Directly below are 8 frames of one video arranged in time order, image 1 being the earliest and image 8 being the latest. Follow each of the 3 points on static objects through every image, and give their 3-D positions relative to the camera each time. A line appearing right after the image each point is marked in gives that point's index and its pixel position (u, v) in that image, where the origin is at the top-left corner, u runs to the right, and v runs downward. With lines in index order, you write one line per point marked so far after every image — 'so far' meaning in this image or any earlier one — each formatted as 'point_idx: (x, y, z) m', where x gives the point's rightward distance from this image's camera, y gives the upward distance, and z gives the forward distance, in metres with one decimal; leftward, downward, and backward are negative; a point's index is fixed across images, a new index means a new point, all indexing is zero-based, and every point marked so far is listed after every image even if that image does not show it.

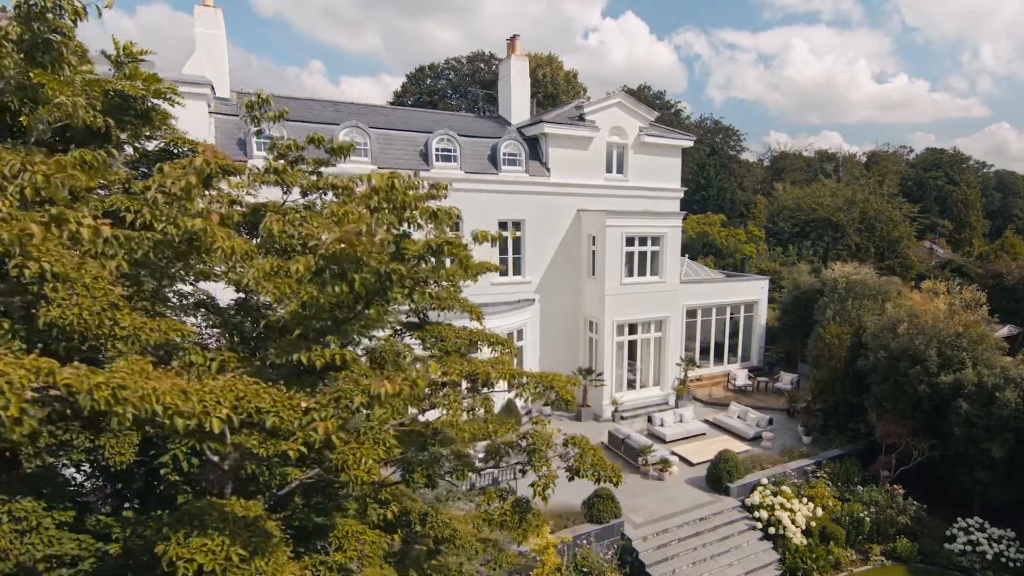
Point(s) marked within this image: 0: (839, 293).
0: (+12.7, -0.2, +19.3) m
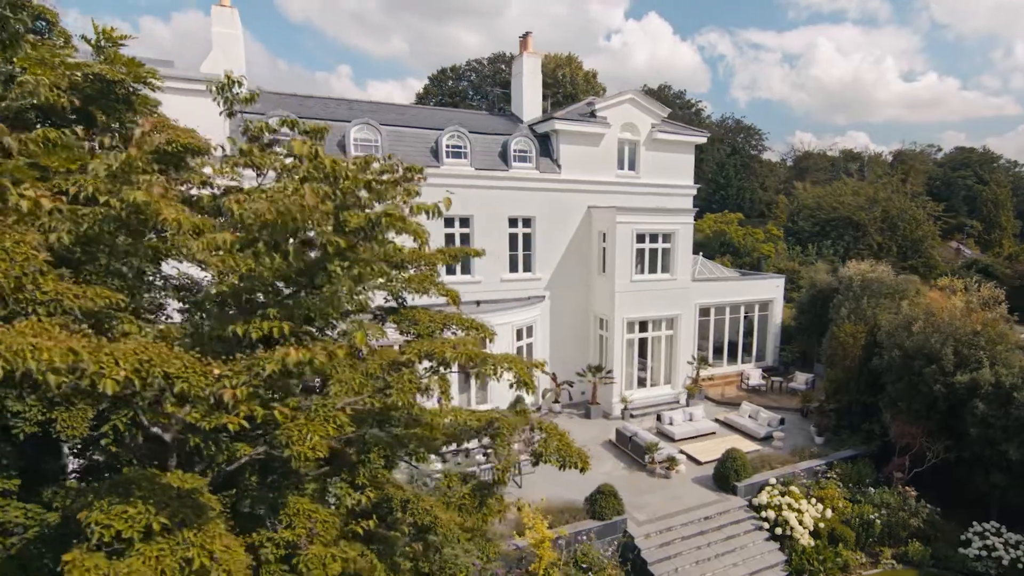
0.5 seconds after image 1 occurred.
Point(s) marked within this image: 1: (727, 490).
0: (+13.0, -0.1, +18.8) m
1: (+6.0, -5.6, +13.8) m
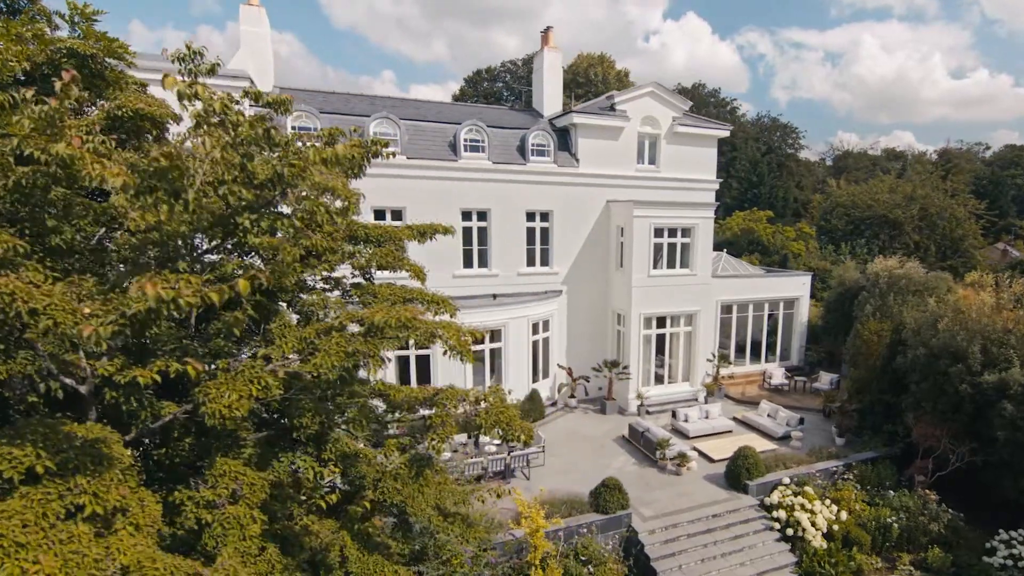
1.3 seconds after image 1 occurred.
0: (+13.5, 0.0, +18.1) m
1: (+6.2, -5.4, +13.5) m
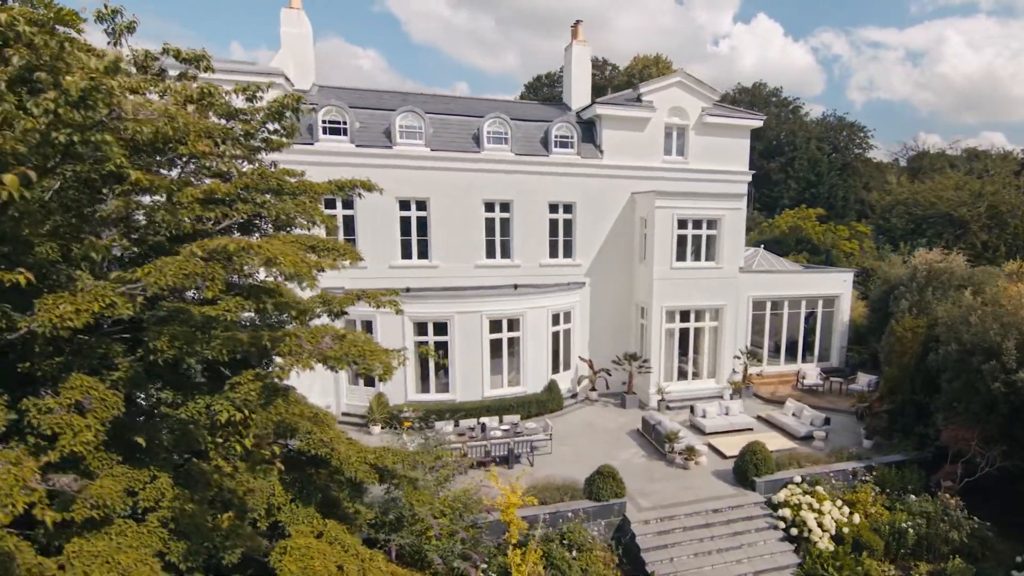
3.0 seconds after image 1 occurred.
0: (+13.9, +0.2, +16.8) m
1: (+6.1, -5.1, +12.9) m
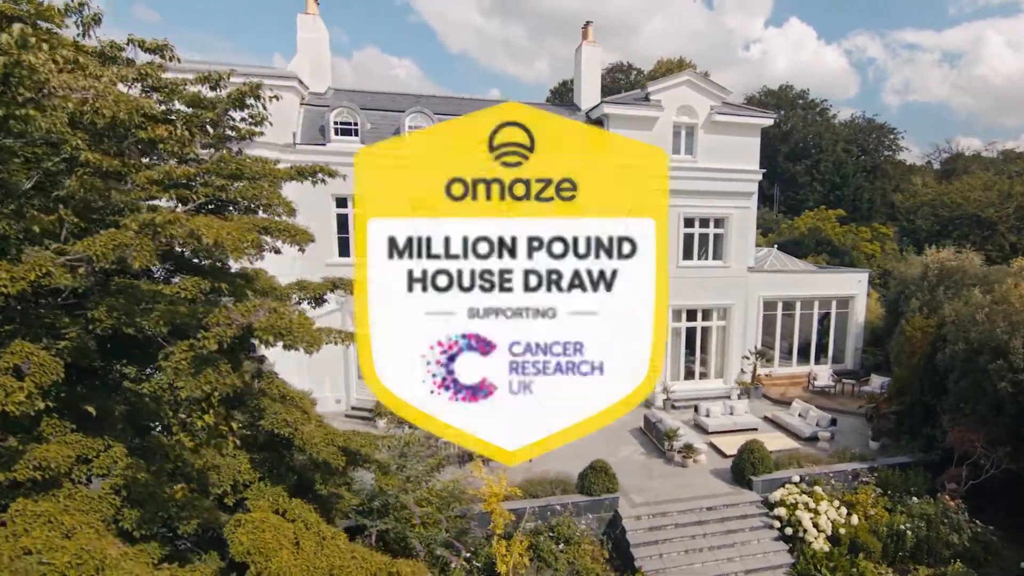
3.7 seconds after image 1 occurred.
0: (+13.9, +0.2, +16.4) m
1: (+5.9, -5.0, +12.7) m
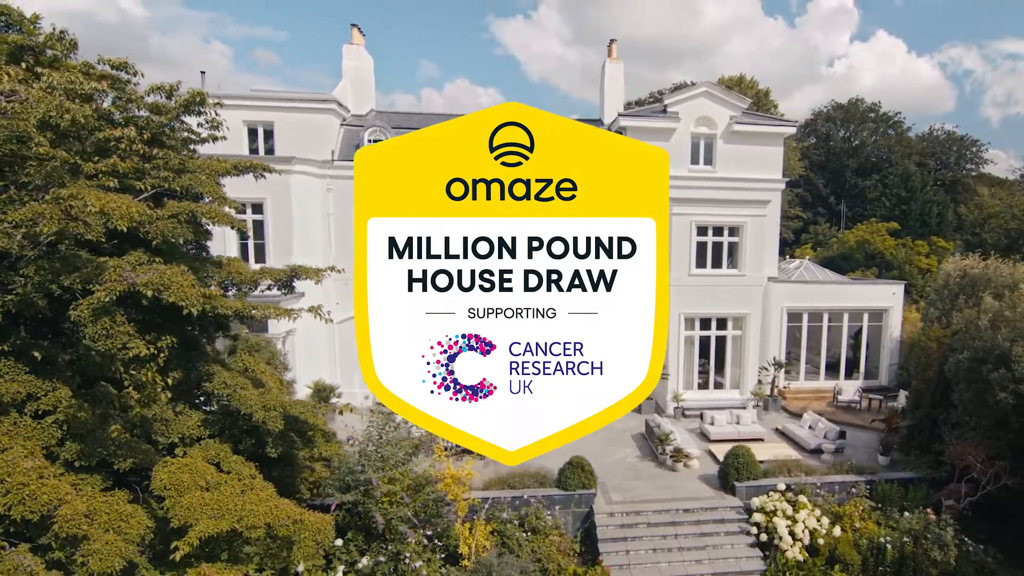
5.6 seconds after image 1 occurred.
0: (+13.9, -0.1, +15.6) m
1: (+5.5, -5.1, +12.6) m
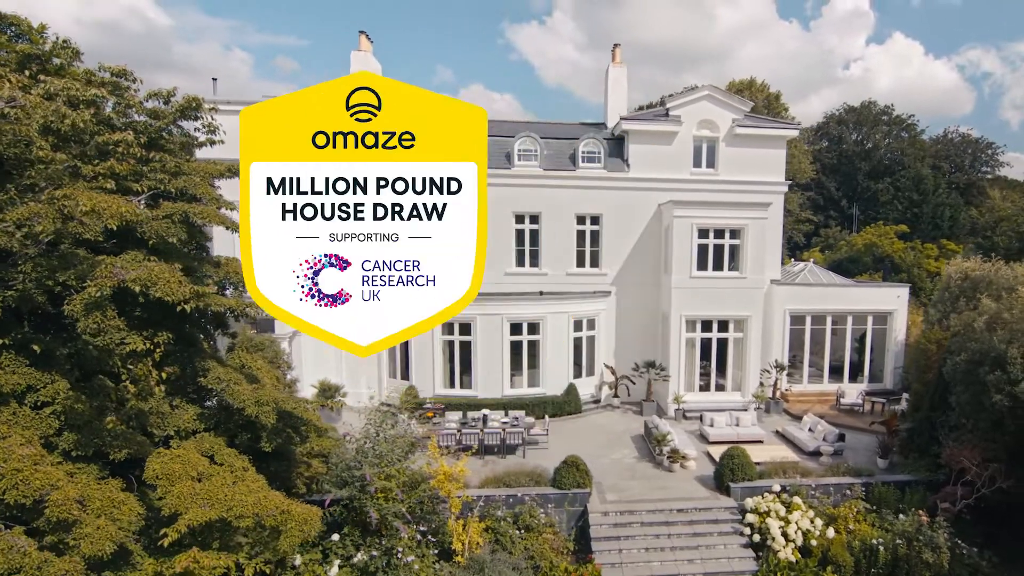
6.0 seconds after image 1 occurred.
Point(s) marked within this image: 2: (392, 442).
0: (+13.8, -0.2, +15.5) m
1: (+5.4, -5.2, +12.6) m
2: (-2.6, -3.3, +10.6) m
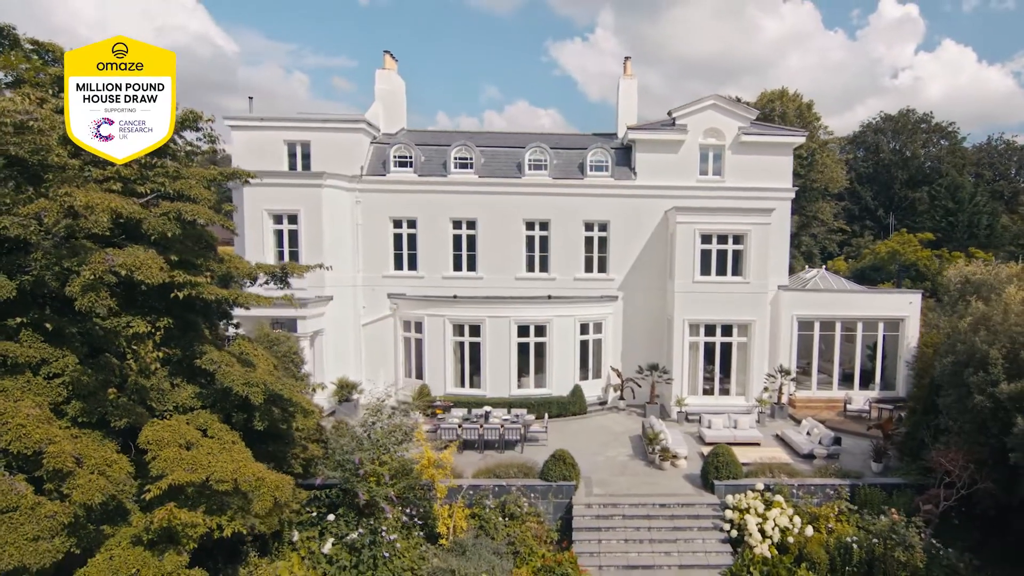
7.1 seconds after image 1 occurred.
0: (+13.7, -0.4, +15.4) m
1: (+5.1, -5.2, +12.9) m
2: (-2.9, -3.2, +11.2) m
